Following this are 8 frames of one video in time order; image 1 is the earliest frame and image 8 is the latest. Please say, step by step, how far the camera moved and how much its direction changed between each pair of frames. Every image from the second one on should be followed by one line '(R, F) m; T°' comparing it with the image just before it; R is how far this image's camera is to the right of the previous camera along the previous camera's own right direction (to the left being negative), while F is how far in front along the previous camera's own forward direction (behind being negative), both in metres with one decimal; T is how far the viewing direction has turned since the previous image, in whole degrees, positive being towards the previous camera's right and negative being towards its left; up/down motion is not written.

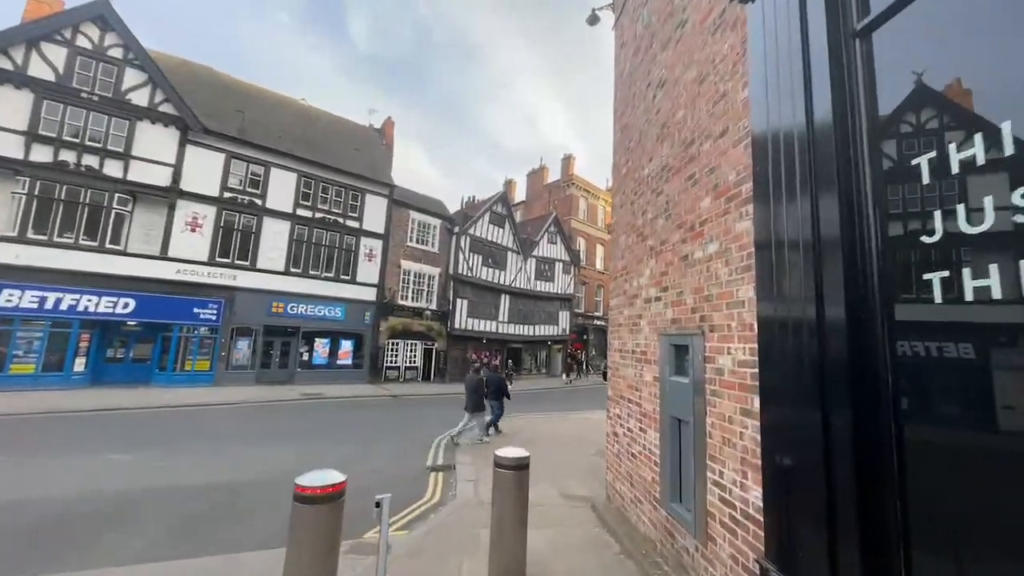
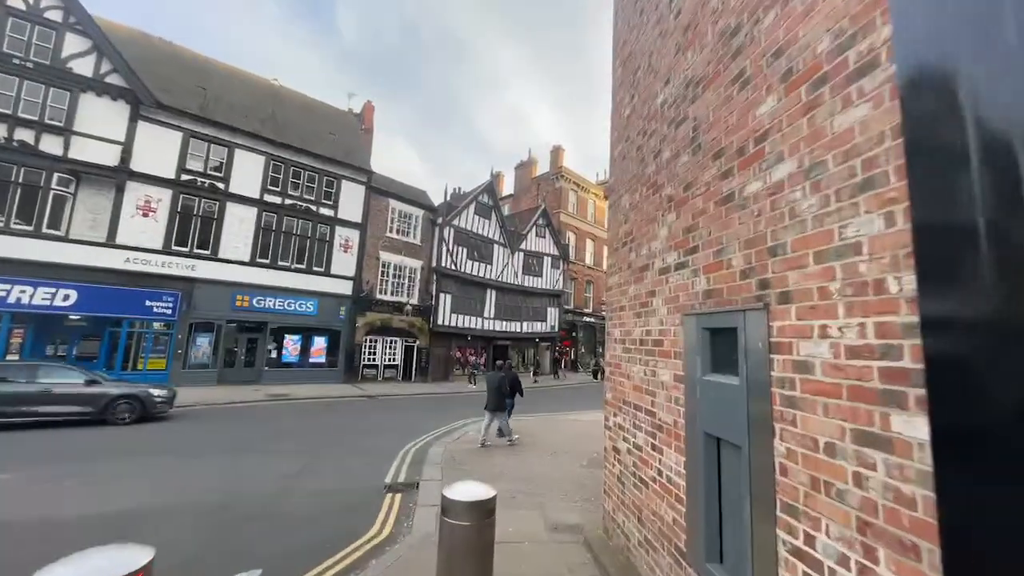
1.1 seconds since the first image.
(+0.2, +1.2) m; +2°
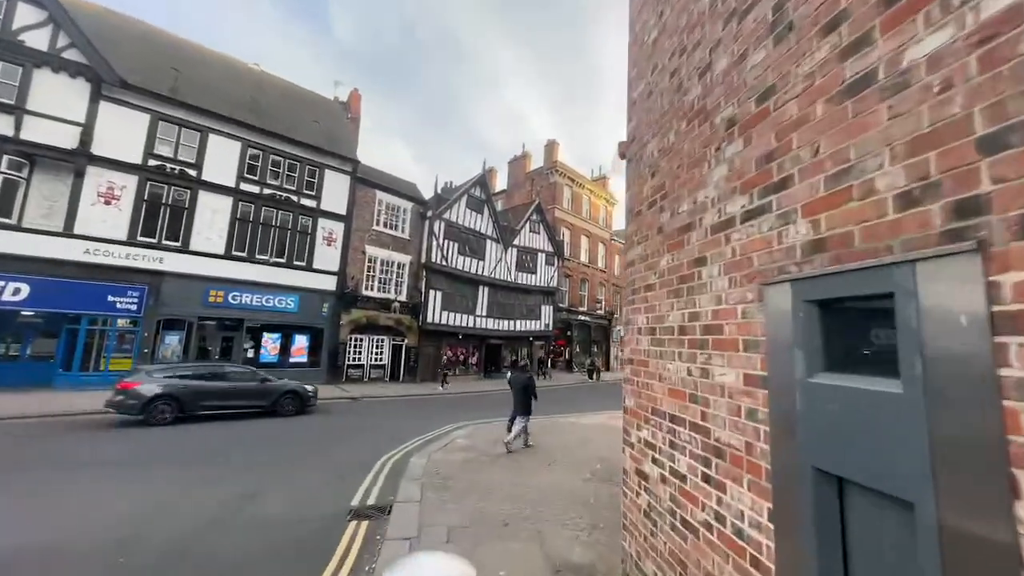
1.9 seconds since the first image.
(0.0, +1.0) m; +1°
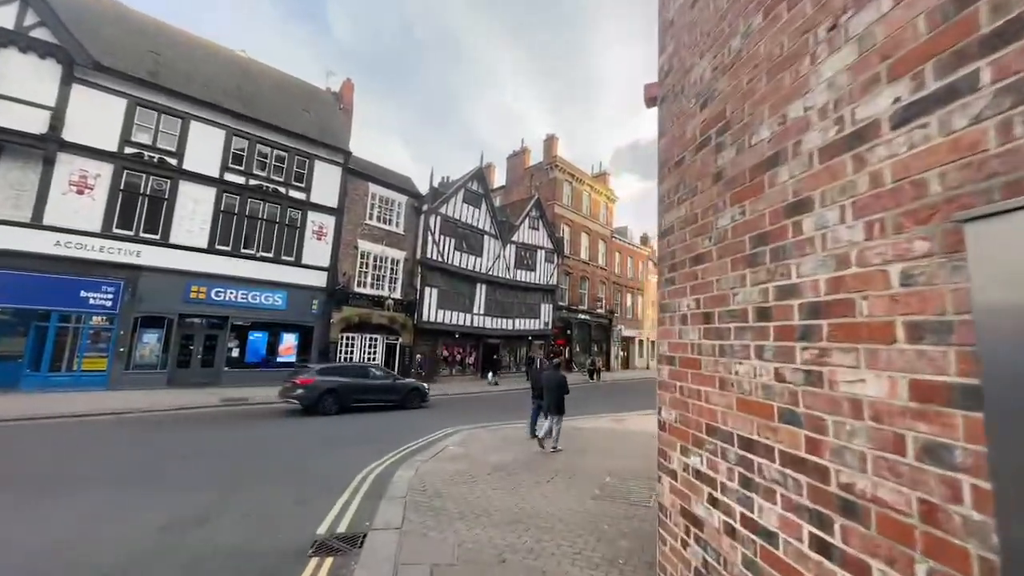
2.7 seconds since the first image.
(0.0, +0.8) m; 0°
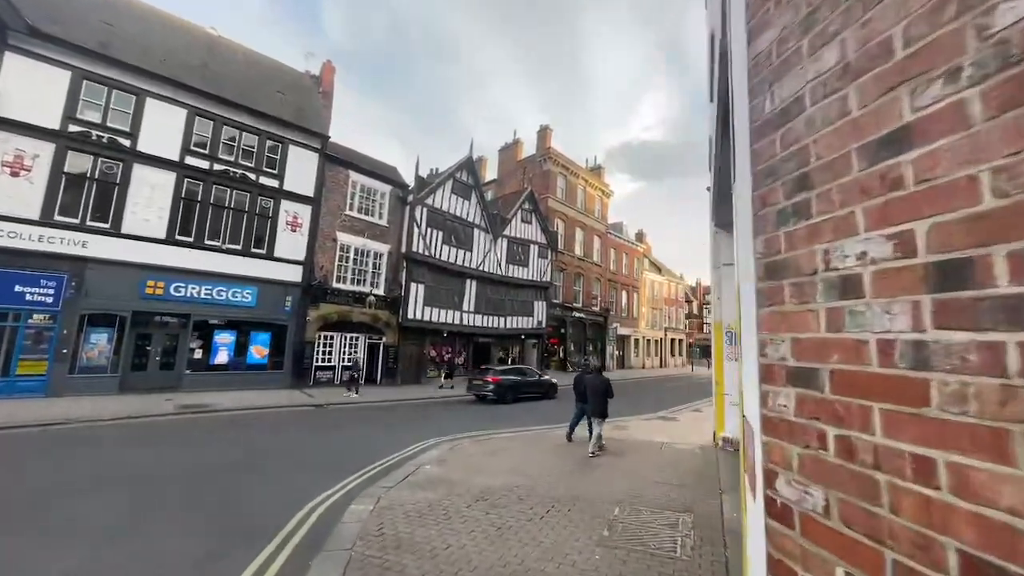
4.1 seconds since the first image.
(+0.1, +1.3) m; +1°
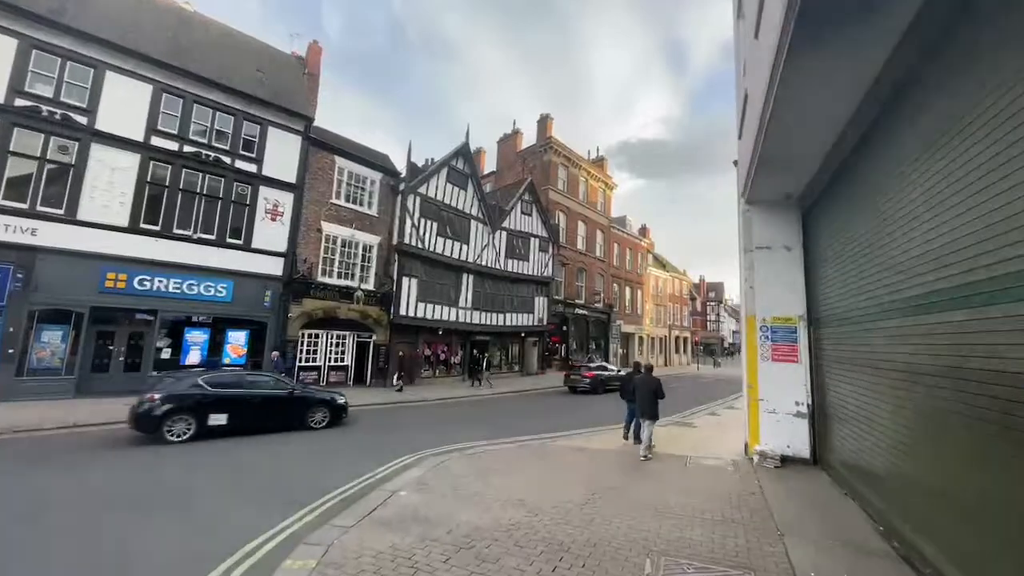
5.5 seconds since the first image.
(+0.1, +1.3) m; 0°
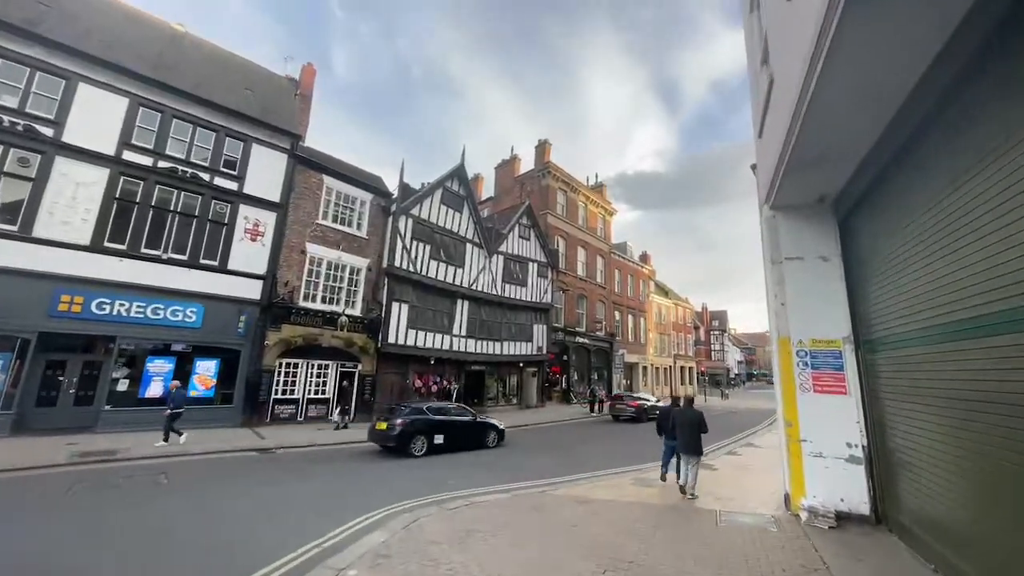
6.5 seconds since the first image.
(+0.2, +1.1) m; 0°
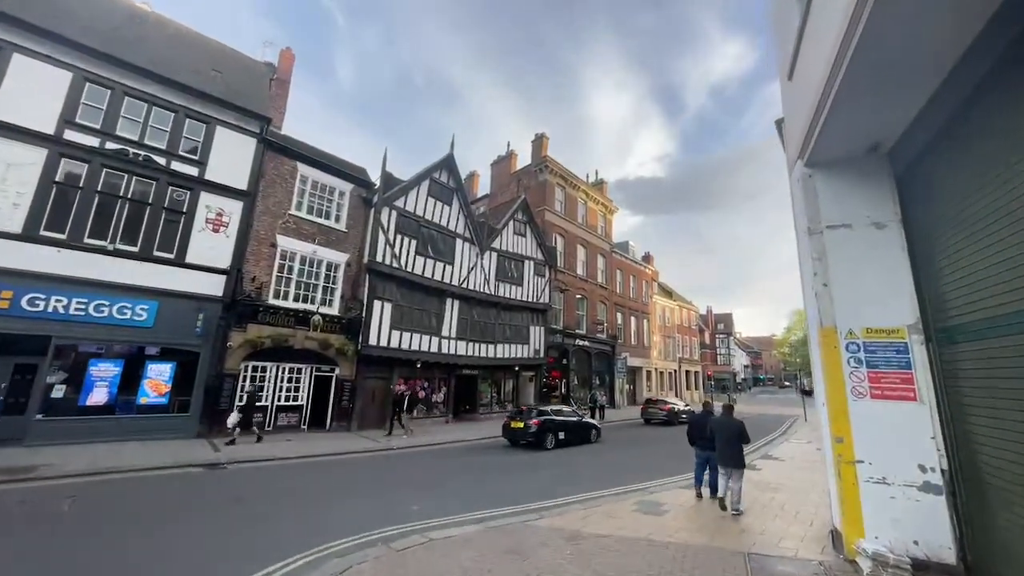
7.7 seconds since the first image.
(+0.5, +1.4) m; 0°
